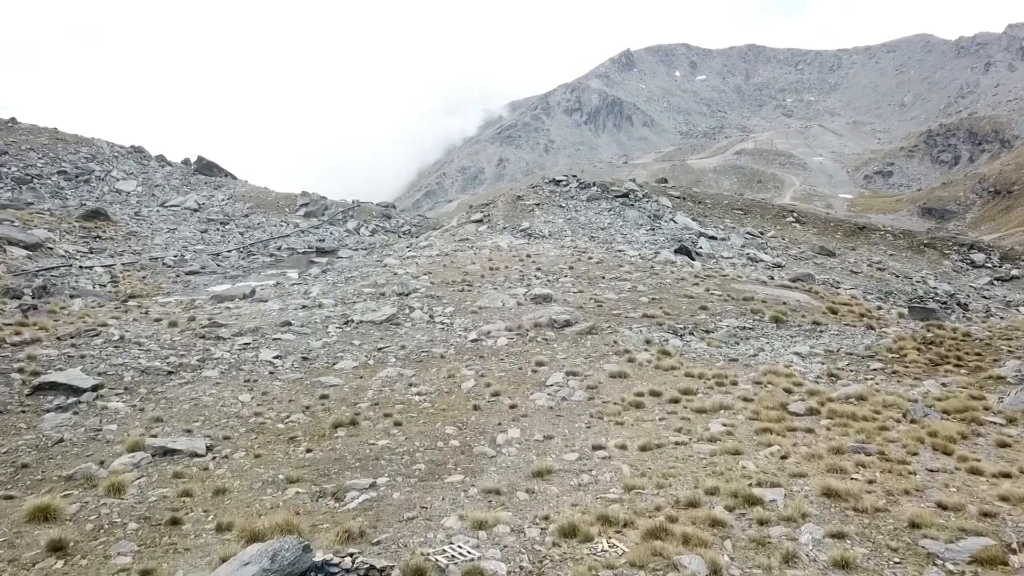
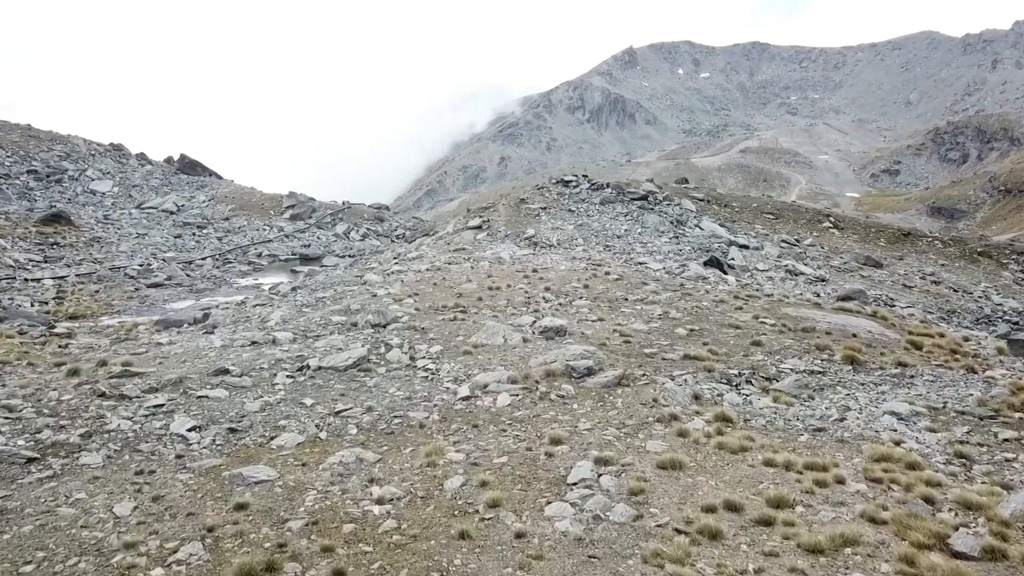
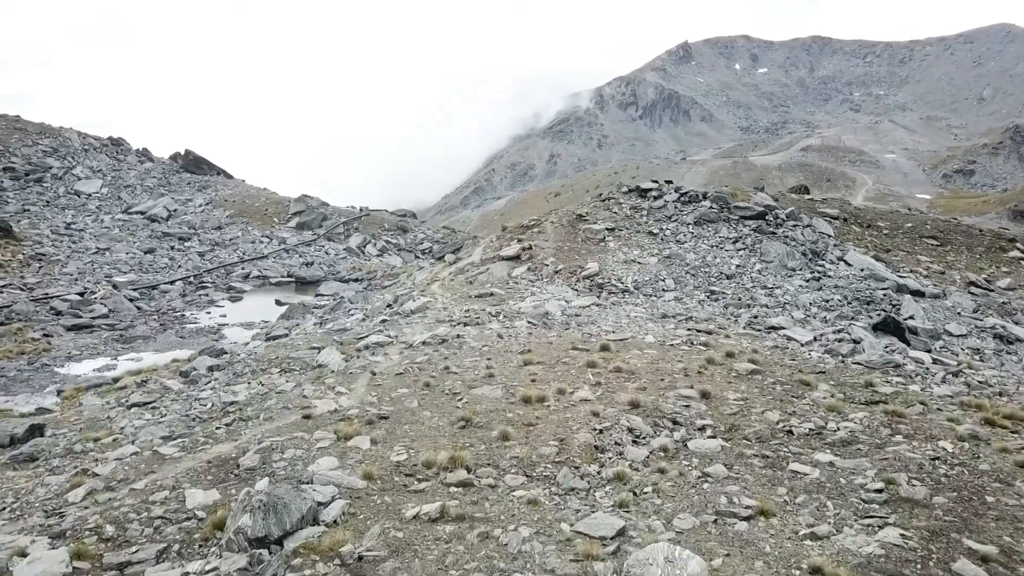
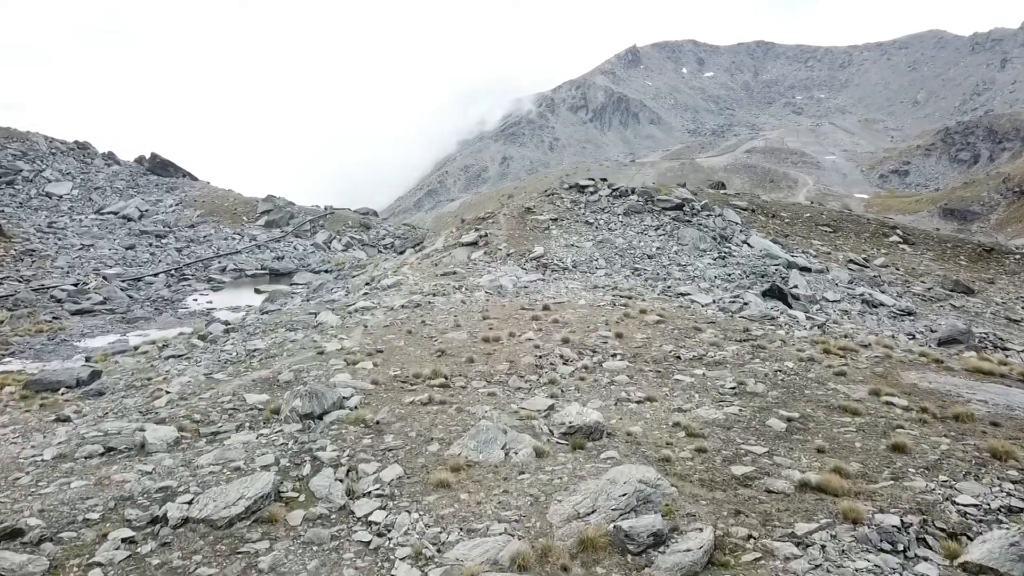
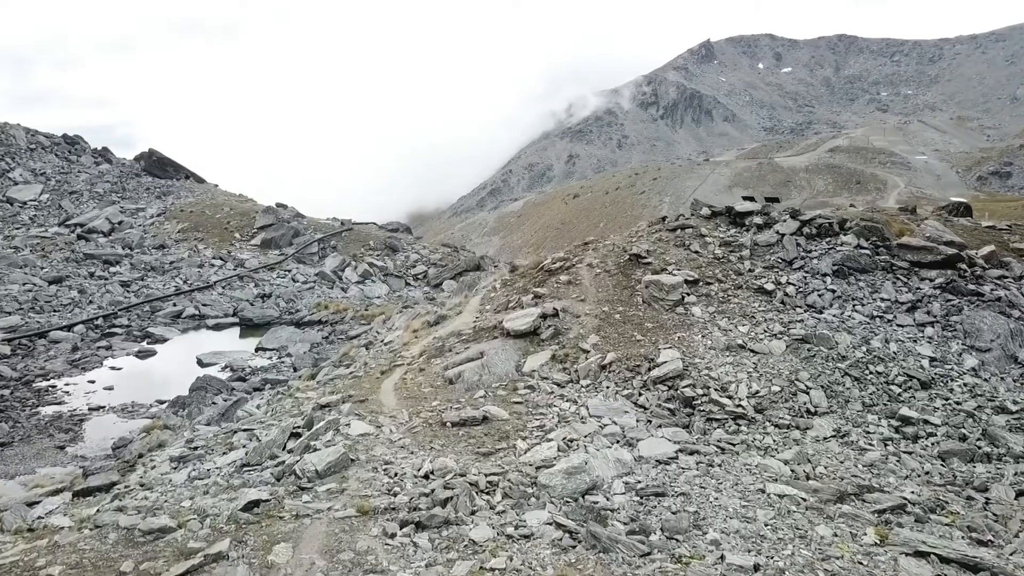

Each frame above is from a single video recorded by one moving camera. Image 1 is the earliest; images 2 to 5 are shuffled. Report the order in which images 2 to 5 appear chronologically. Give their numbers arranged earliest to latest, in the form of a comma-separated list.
2, 4, 3, 5
